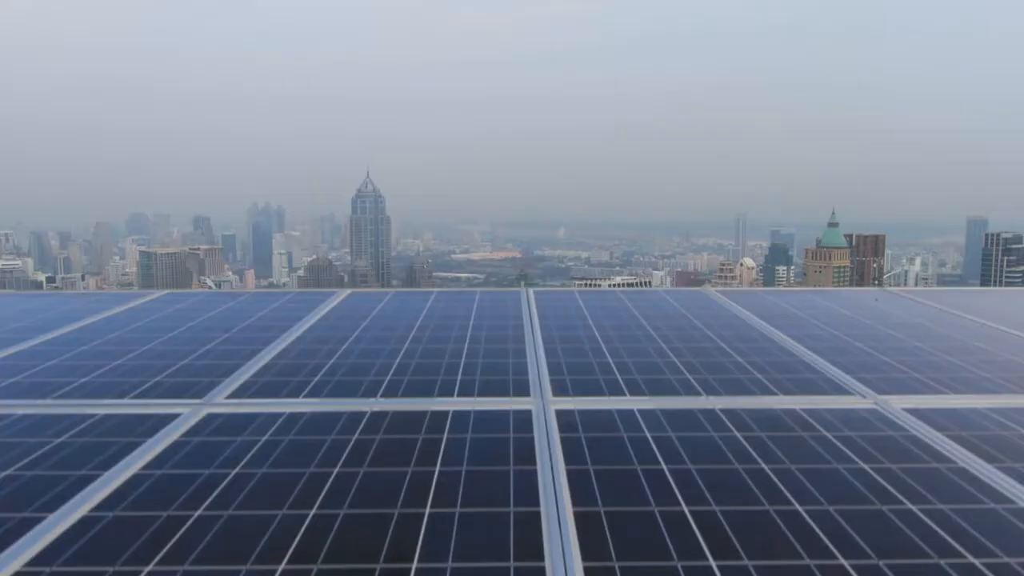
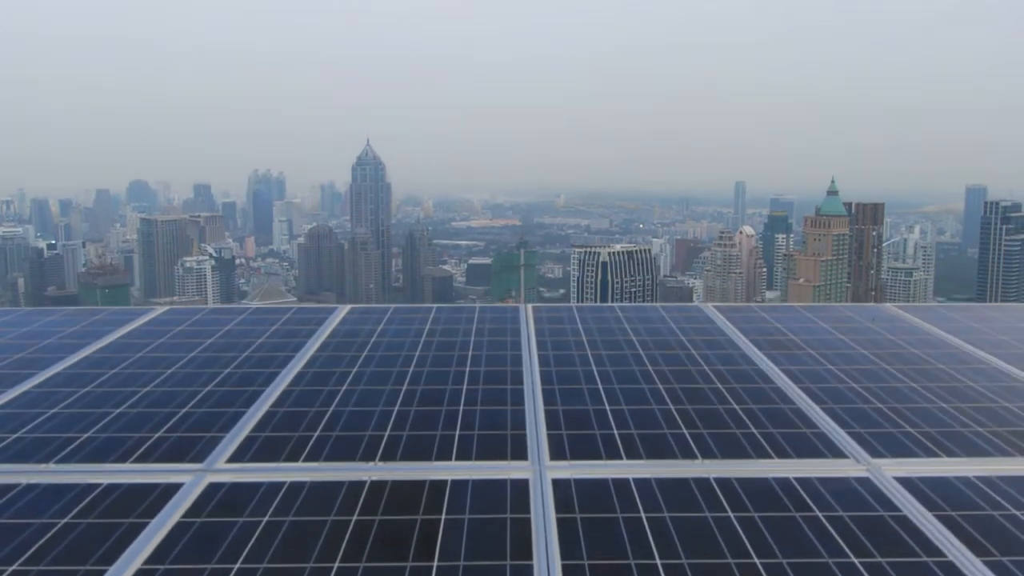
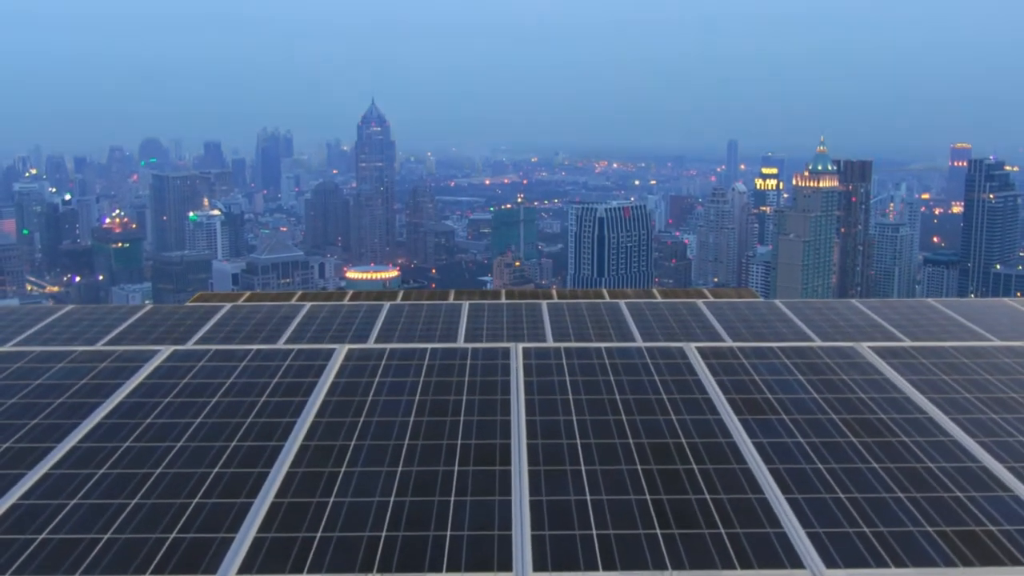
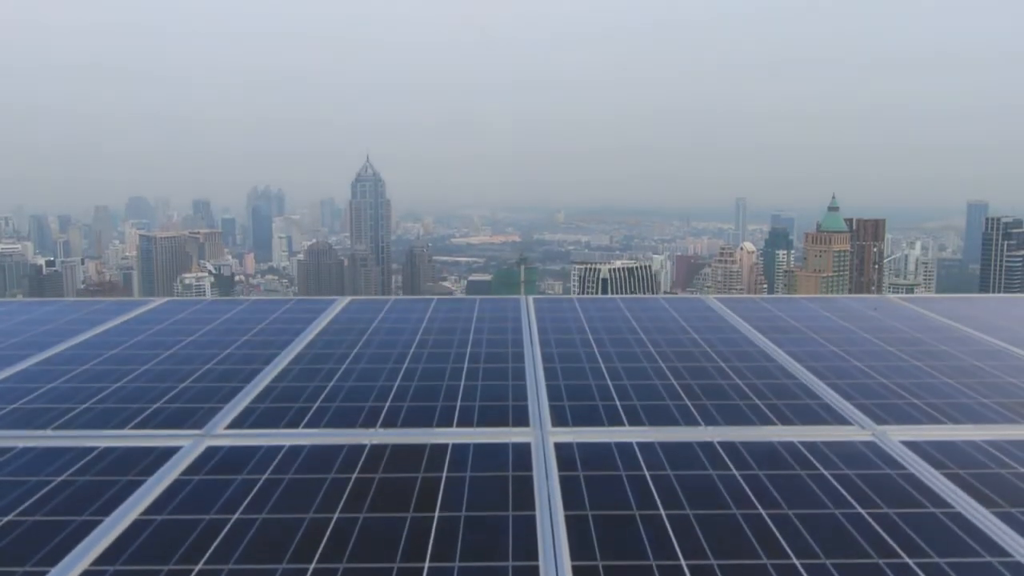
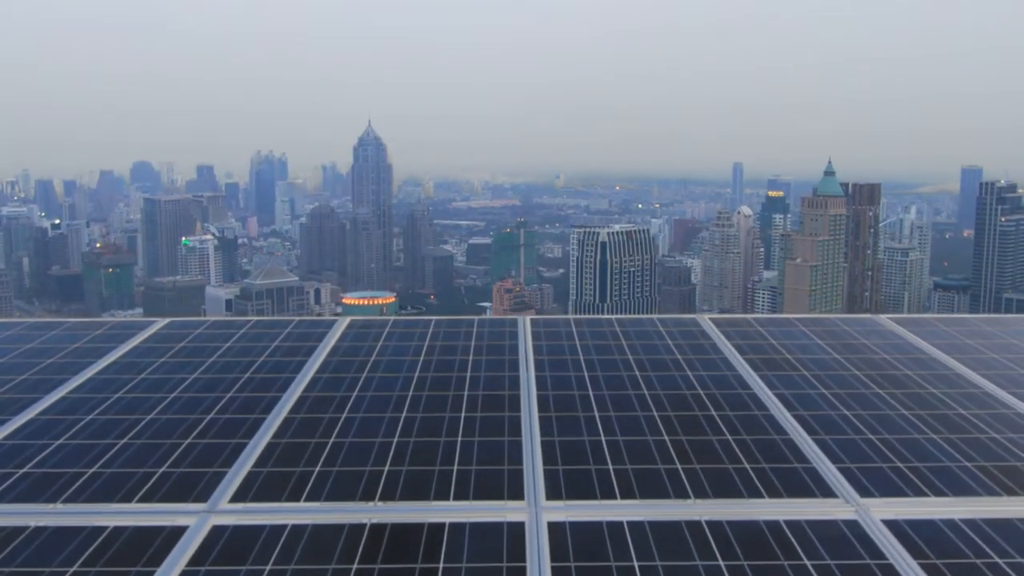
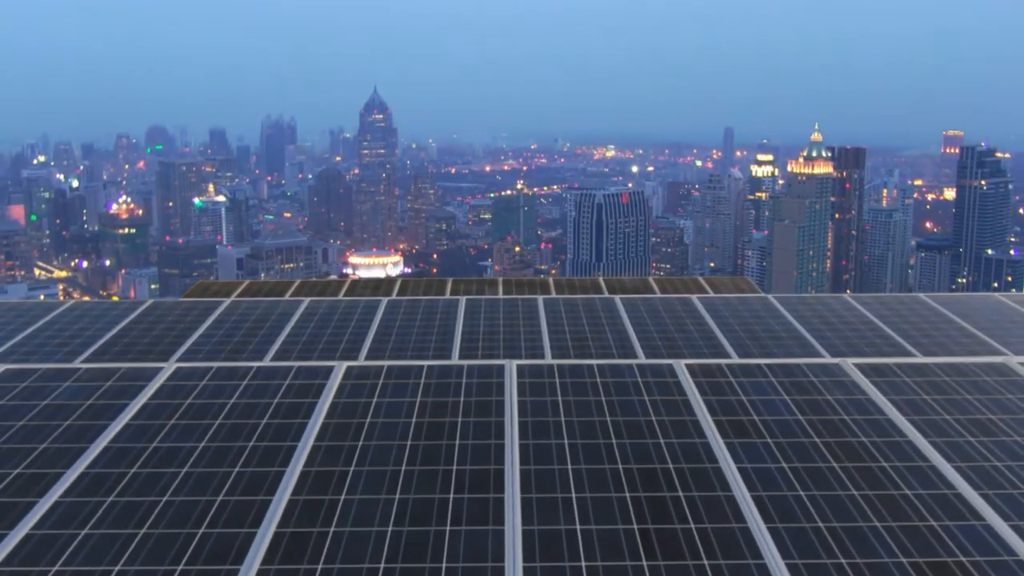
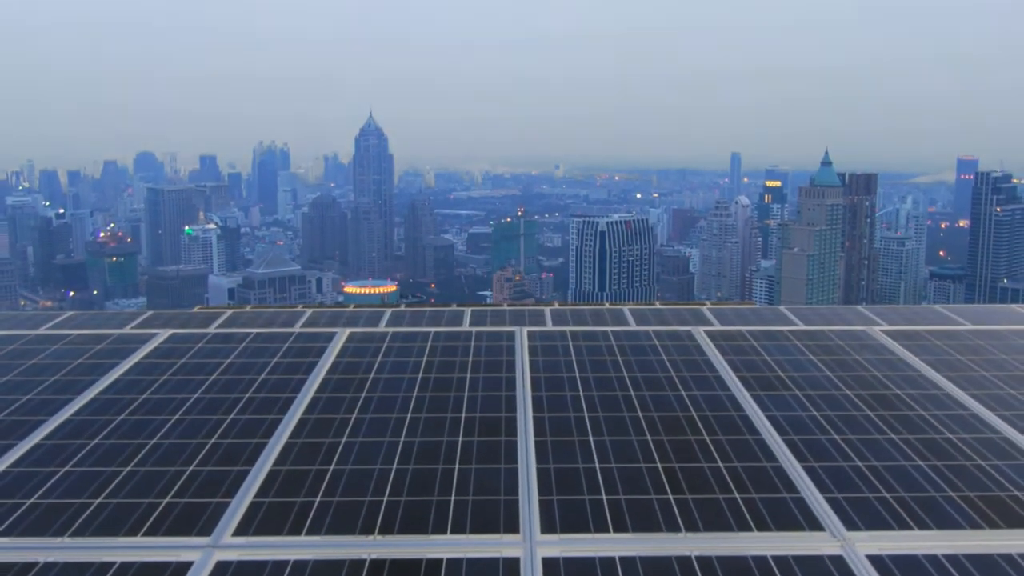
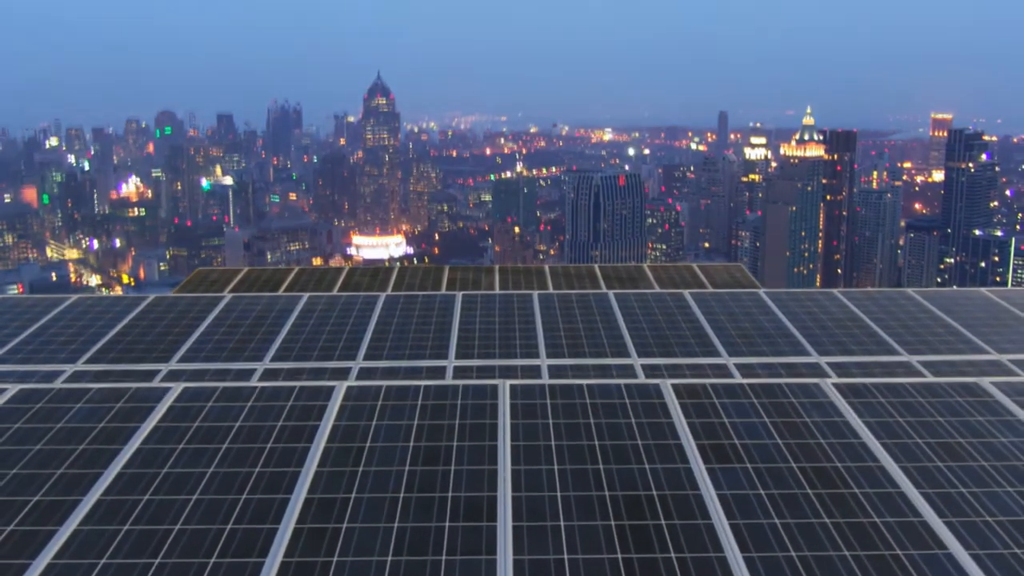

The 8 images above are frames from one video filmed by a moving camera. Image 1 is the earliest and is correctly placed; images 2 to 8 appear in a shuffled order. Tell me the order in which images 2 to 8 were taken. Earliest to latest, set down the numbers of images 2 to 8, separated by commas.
4, 2, 5, 7, 3, 6, 8
